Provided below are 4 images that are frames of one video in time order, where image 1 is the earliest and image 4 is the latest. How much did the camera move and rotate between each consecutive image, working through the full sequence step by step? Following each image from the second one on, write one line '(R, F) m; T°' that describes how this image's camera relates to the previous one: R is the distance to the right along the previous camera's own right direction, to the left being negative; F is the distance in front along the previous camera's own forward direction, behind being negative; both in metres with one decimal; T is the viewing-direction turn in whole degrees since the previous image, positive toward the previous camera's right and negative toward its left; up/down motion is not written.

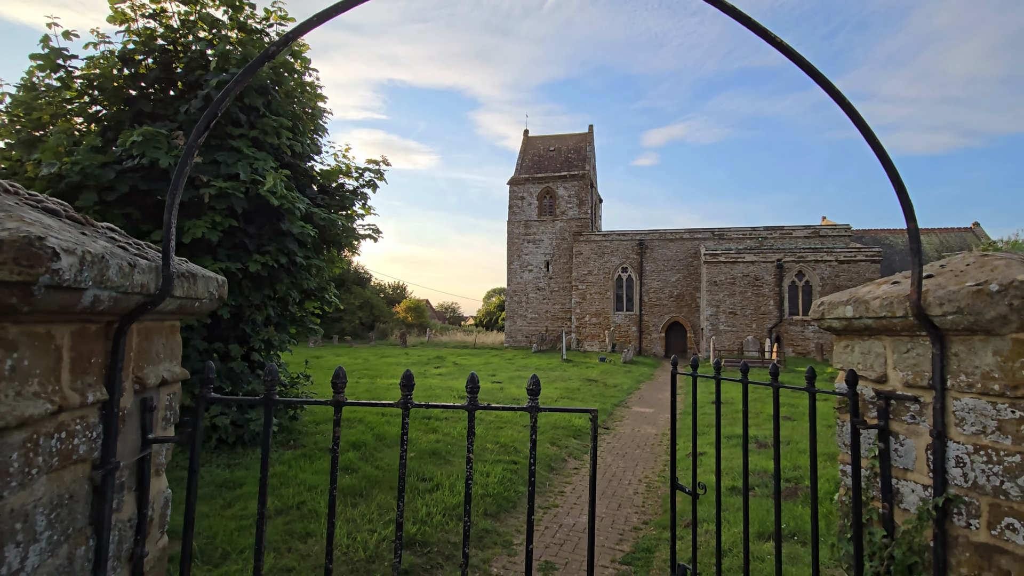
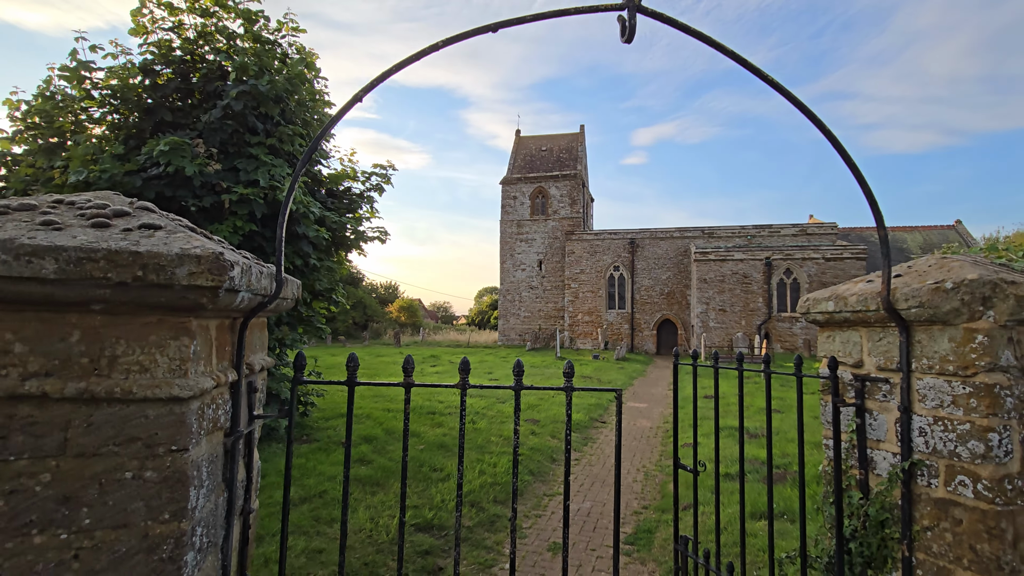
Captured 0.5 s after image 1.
(-0.2, -0.3) m; +1°
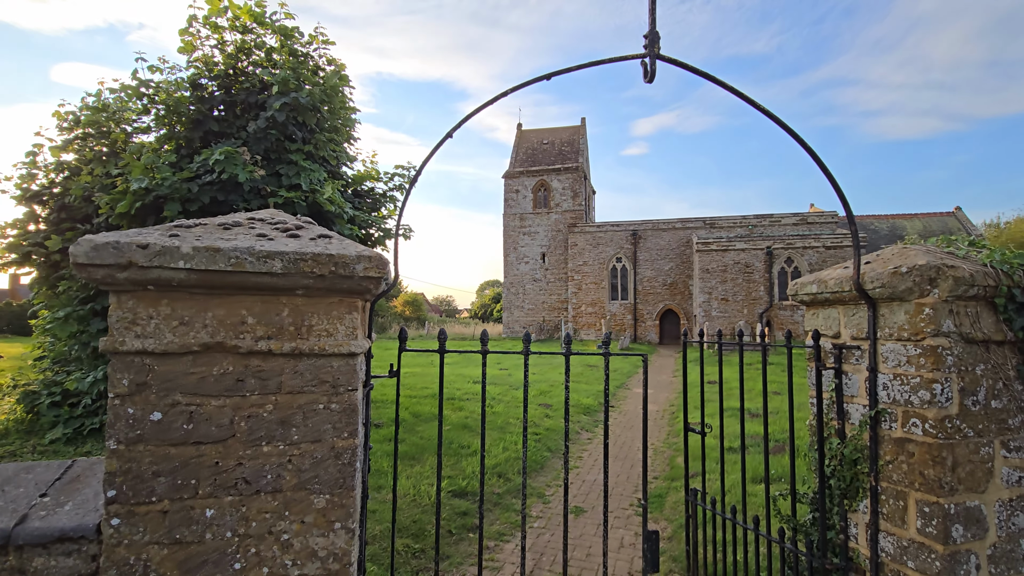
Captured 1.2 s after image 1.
(-0.2, -0.5) m; 0°
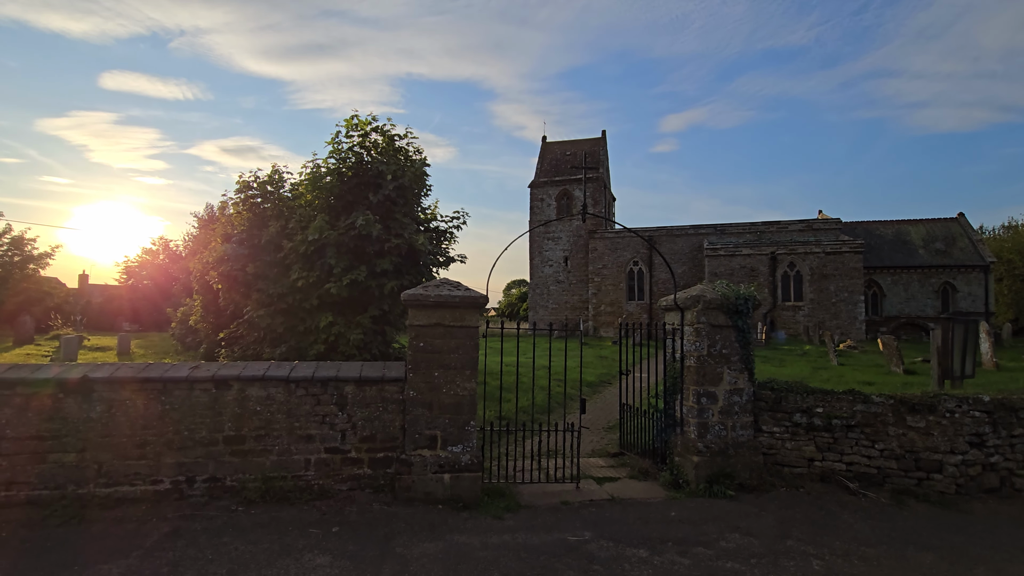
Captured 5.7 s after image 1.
(+0.1, -3.4) m; -3°
